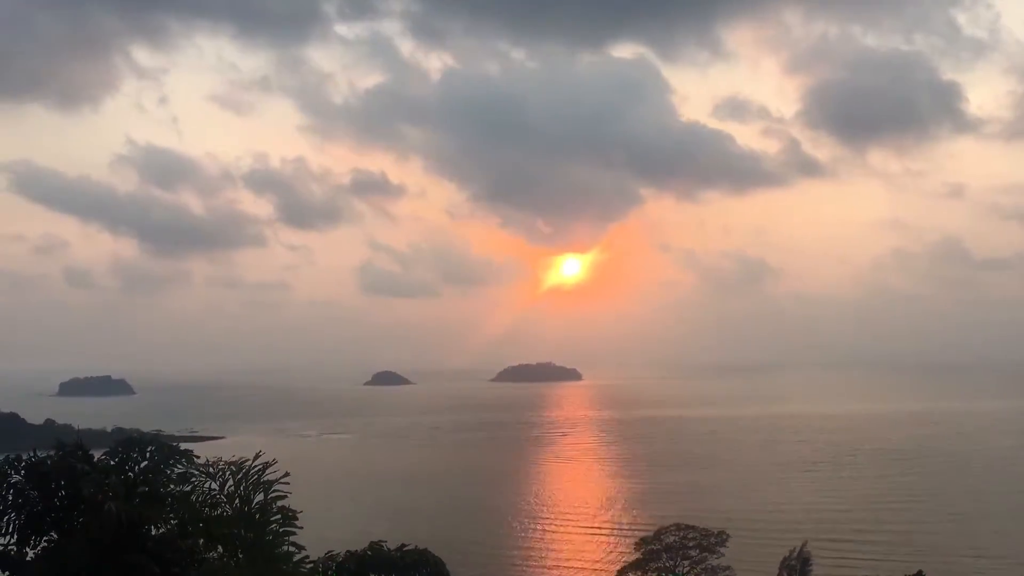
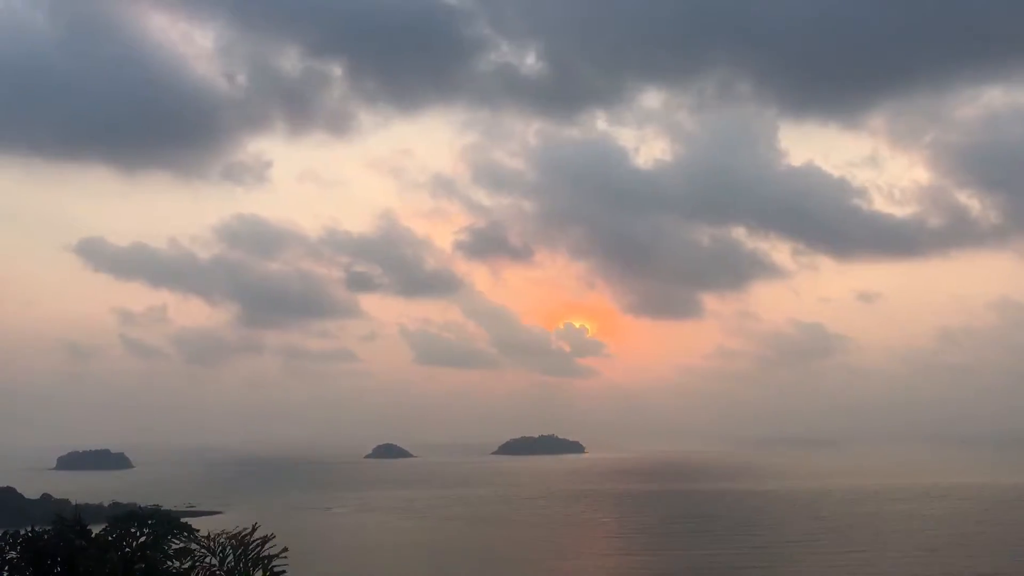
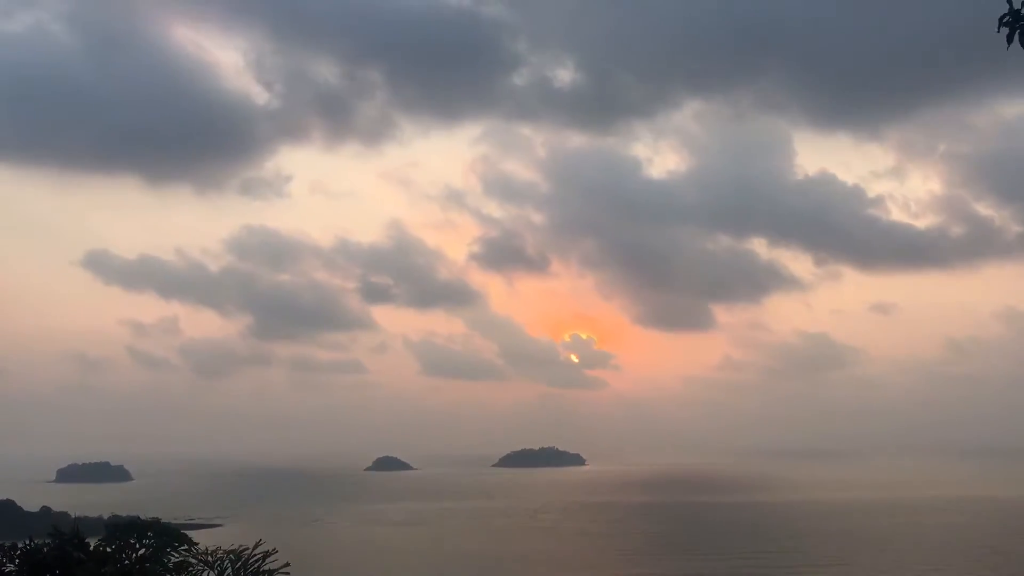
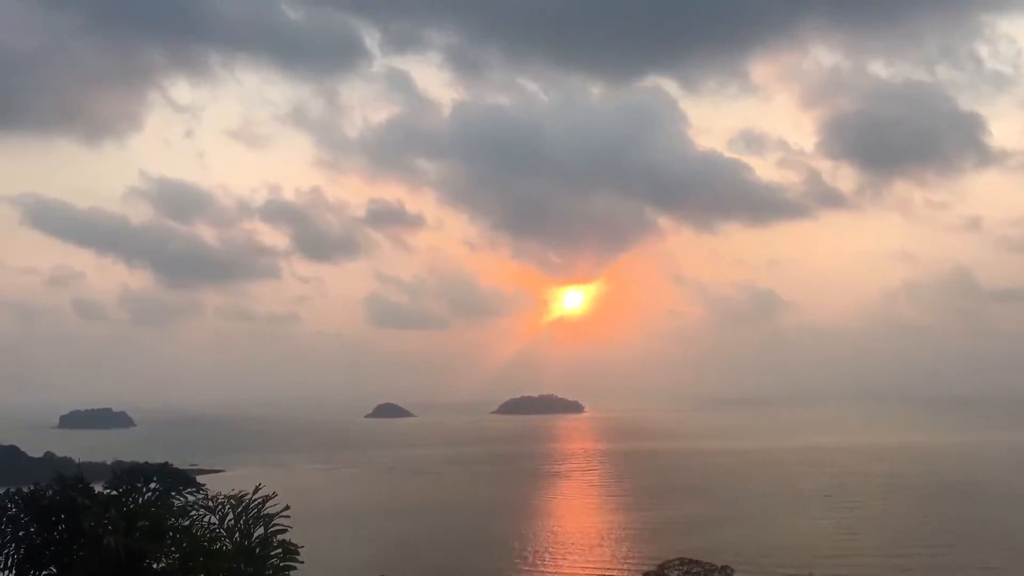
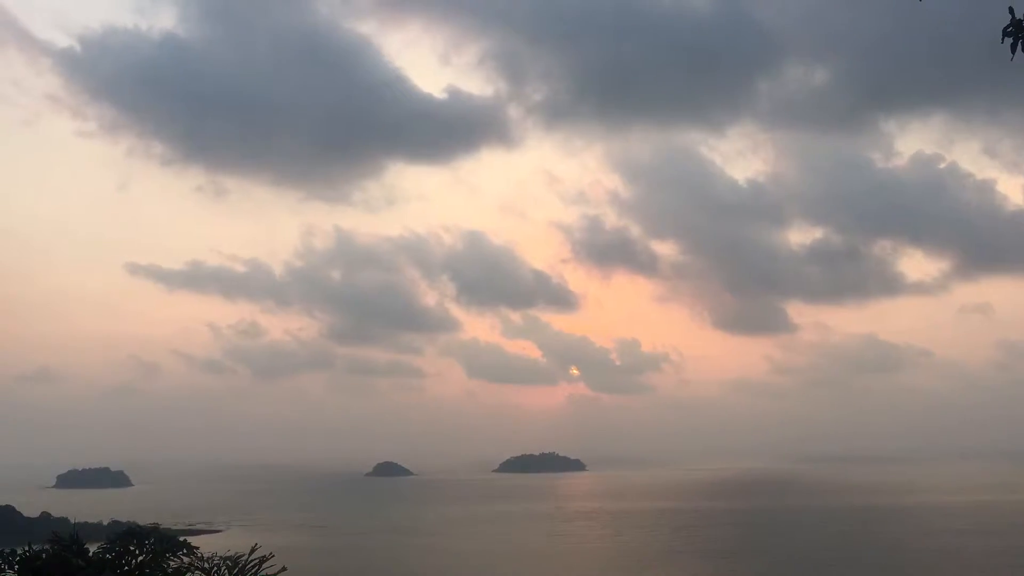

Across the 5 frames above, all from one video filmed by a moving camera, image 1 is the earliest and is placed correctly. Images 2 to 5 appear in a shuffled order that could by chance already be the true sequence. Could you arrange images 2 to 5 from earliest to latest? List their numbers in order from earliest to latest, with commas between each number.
4, 2, 3, 5
